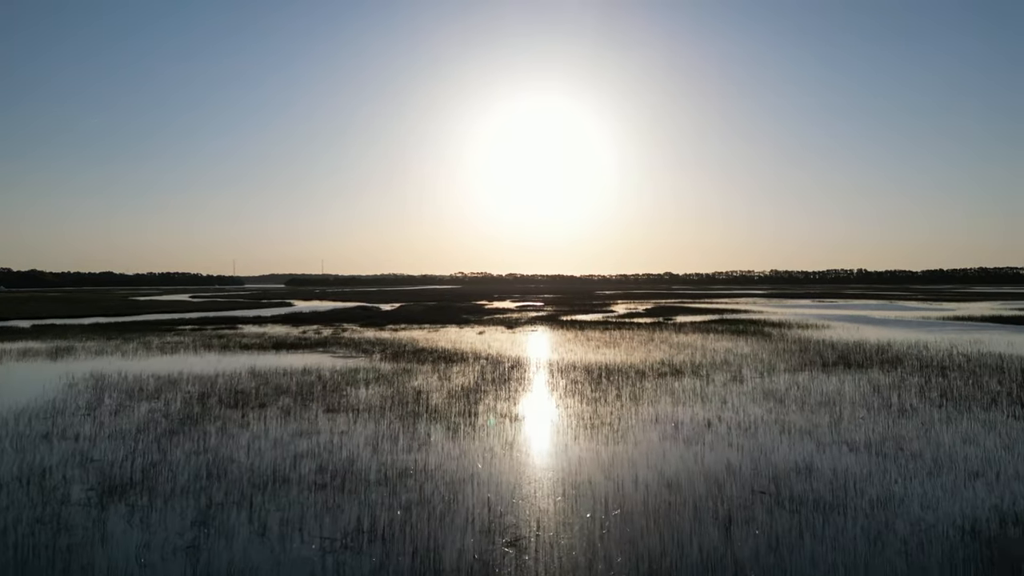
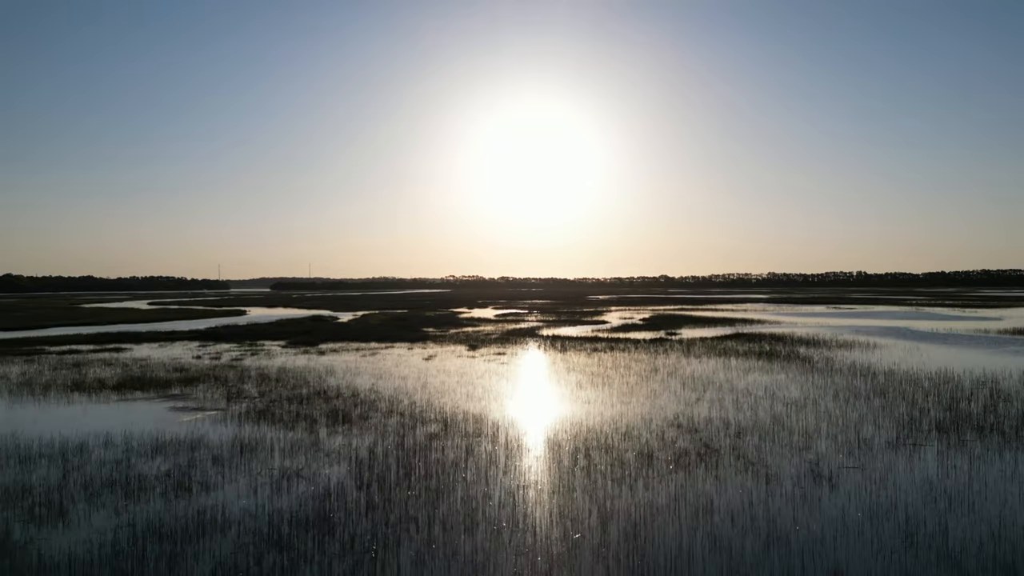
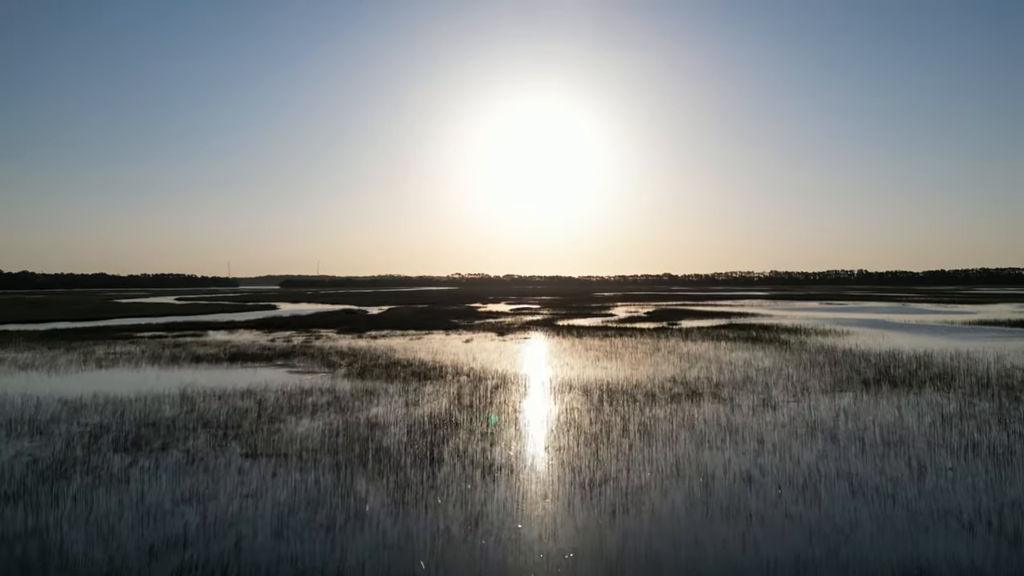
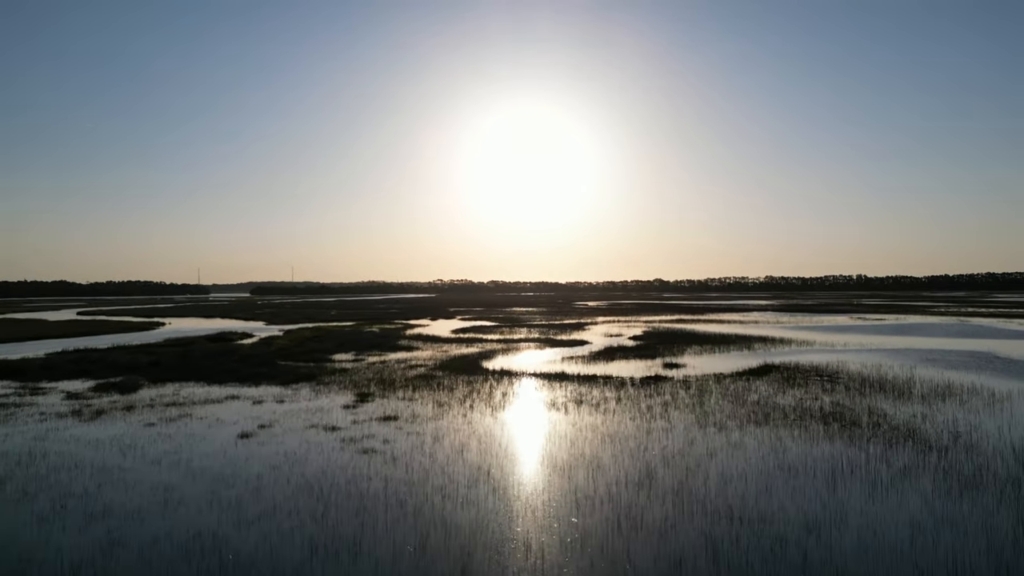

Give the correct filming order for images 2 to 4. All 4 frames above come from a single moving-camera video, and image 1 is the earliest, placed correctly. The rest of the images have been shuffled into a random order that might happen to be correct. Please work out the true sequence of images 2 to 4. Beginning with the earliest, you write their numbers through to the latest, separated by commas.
3, 2, 4
